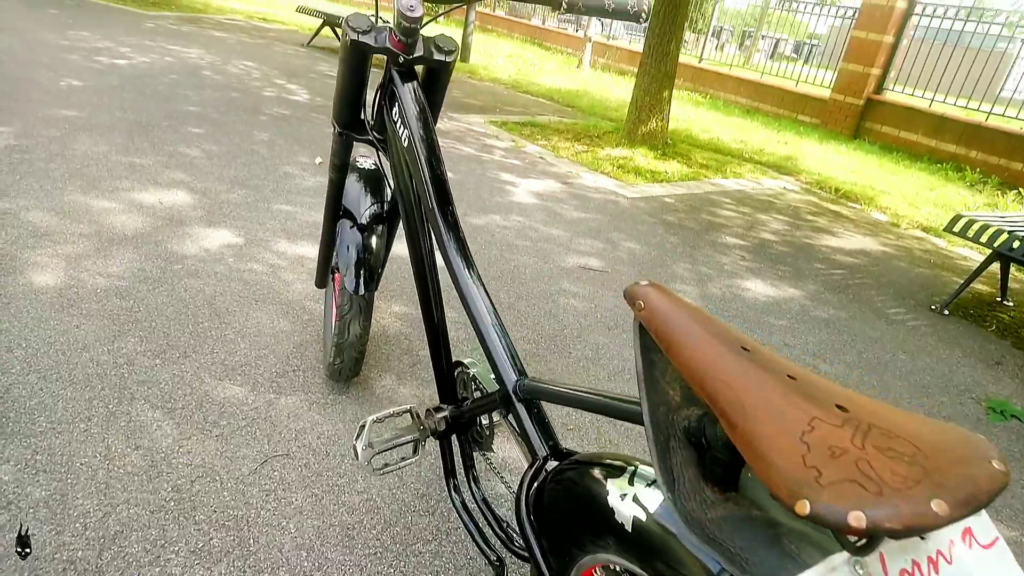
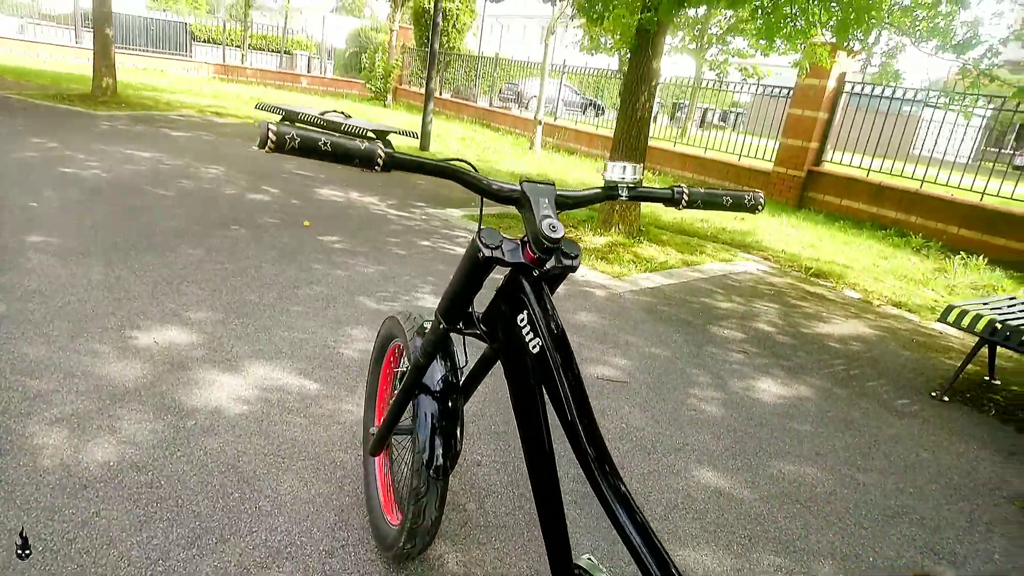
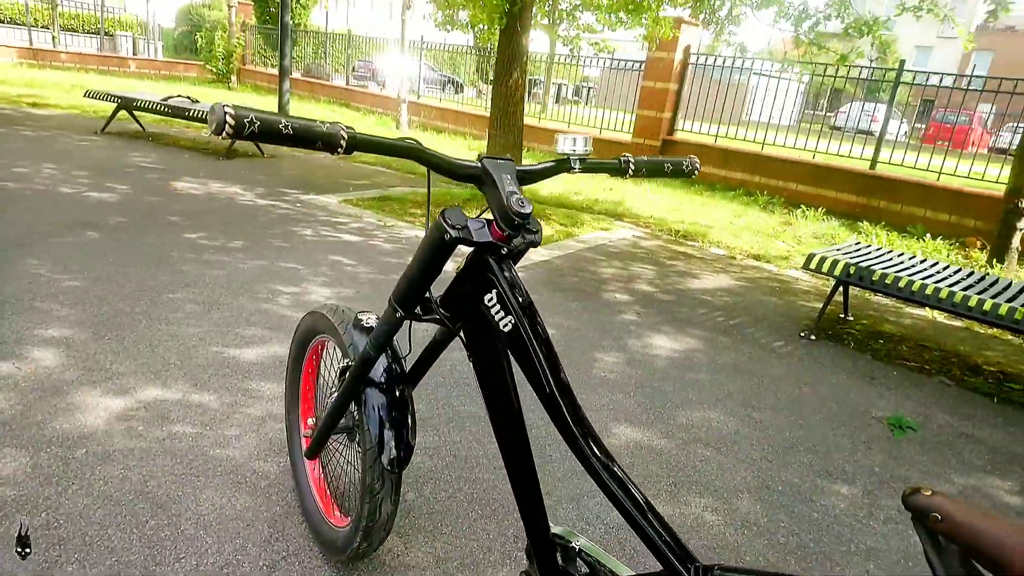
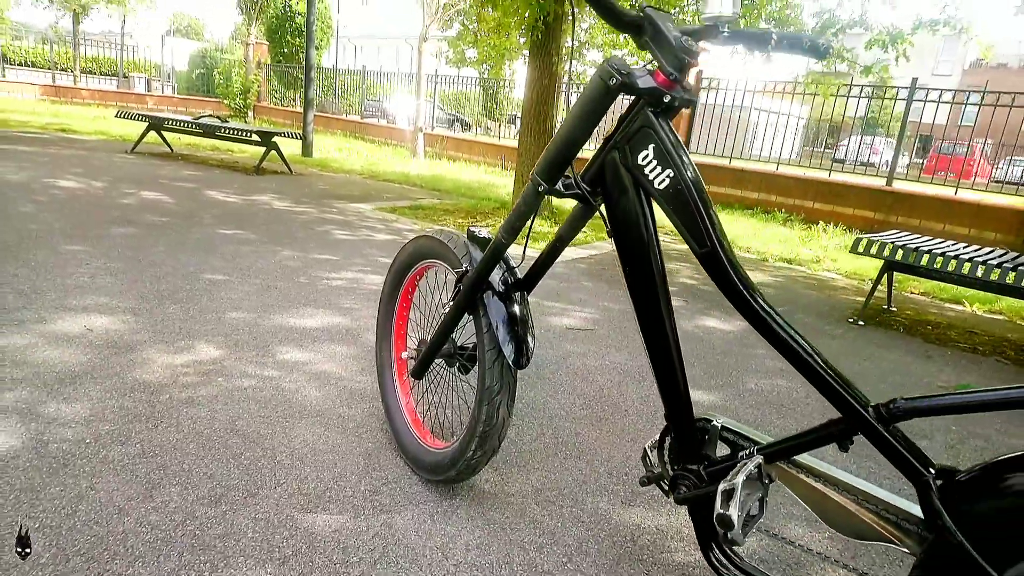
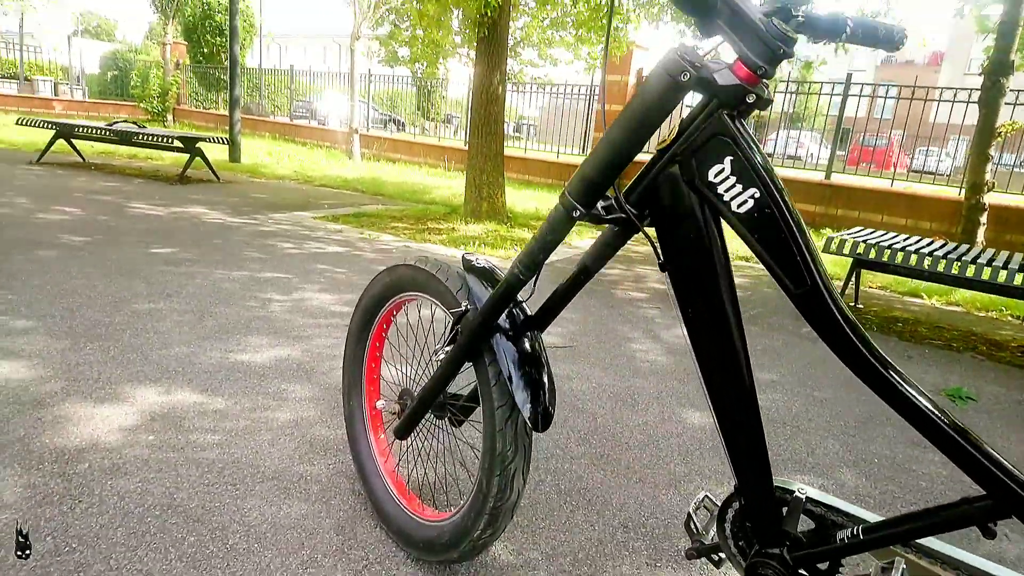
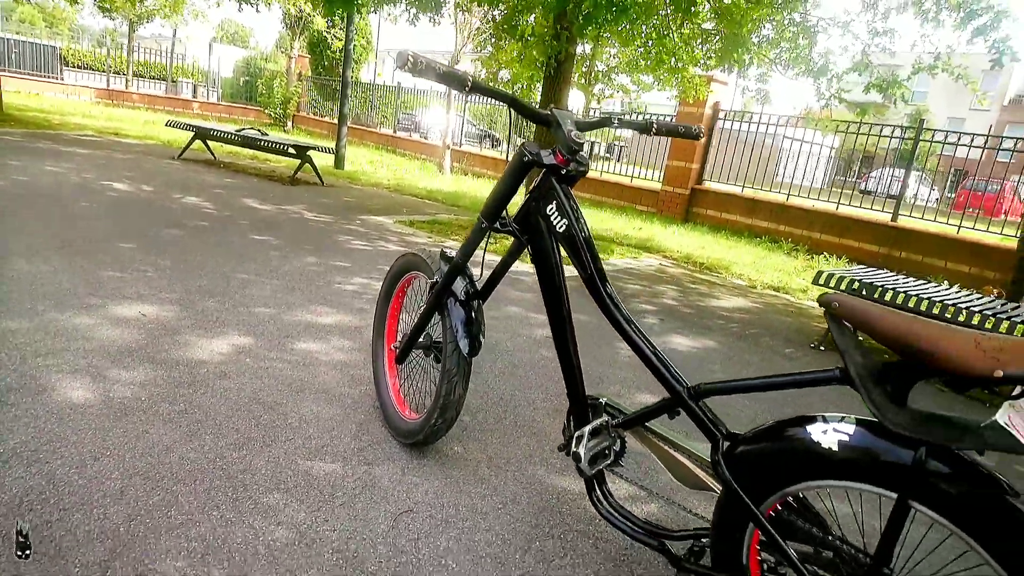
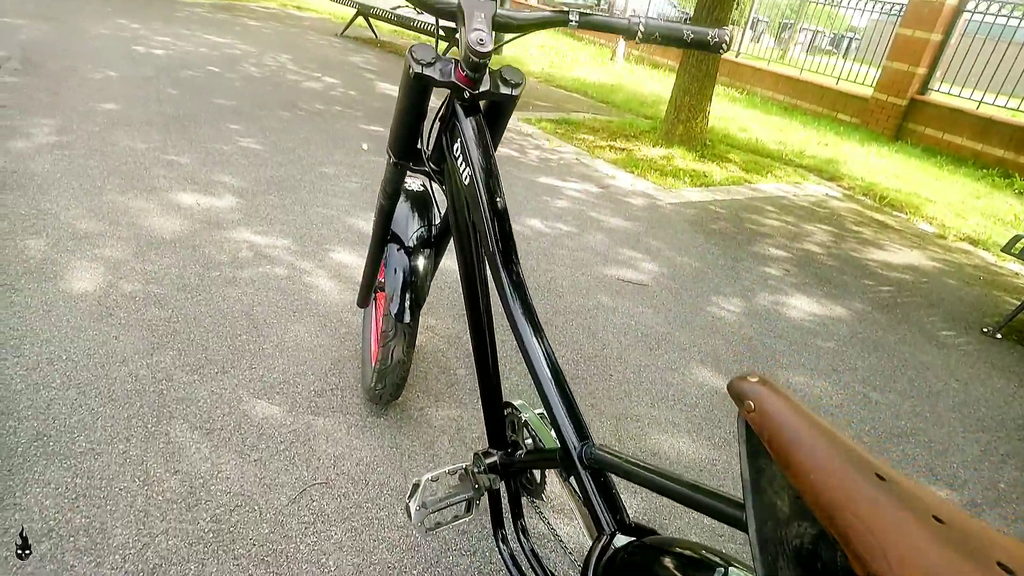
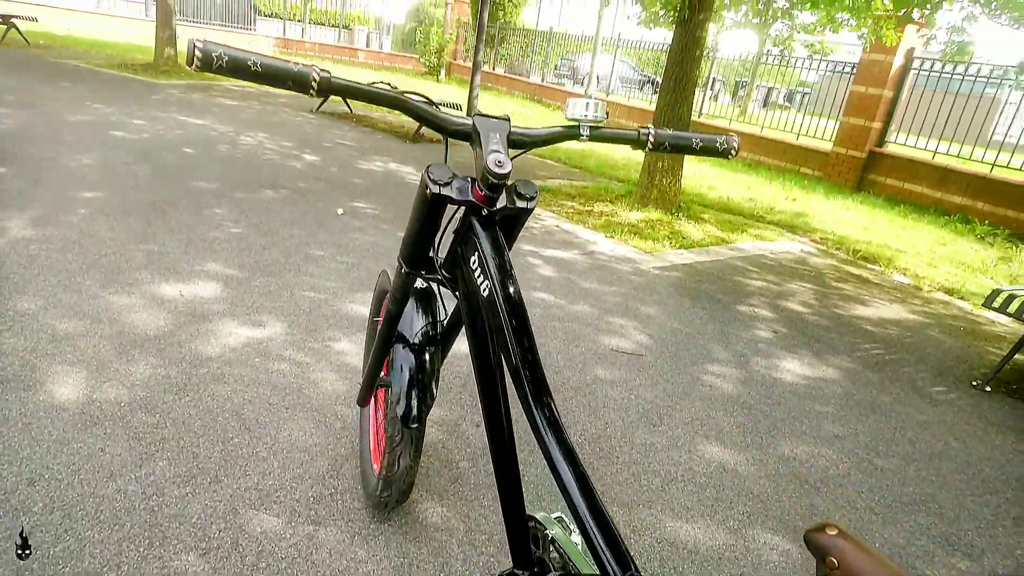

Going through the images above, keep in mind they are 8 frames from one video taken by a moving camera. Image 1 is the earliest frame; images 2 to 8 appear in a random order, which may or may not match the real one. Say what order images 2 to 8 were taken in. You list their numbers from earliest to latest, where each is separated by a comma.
7, 8, 2, 3, 5, 4, 6
